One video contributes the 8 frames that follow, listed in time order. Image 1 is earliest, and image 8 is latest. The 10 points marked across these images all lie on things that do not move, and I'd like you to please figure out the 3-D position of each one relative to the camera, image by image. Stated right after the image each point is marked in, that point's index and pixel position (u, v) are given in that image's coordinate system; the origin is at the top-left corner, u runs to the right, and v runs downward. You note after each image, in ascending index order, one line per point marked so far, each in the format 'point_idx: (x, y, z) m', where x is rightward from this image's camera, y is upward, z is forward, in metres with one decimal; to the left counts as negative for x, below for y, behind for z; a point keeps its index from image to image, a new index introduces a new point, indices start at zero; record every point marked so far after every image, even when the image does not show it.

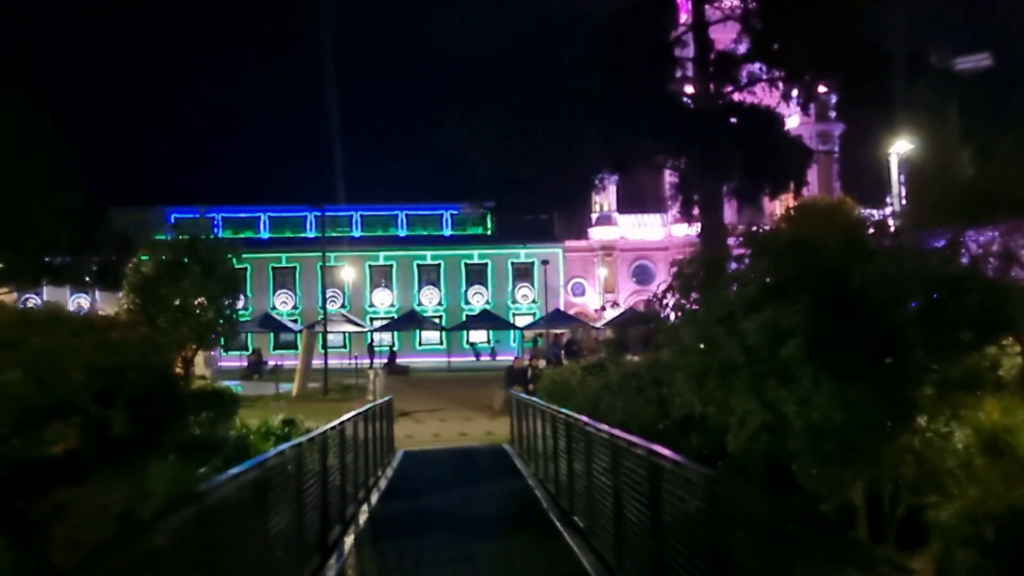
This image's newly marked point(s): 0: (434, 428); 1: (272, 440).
0: (-1.5, -2.7, +18.0) m
1: (-3.1, -2.0, +12.5) m
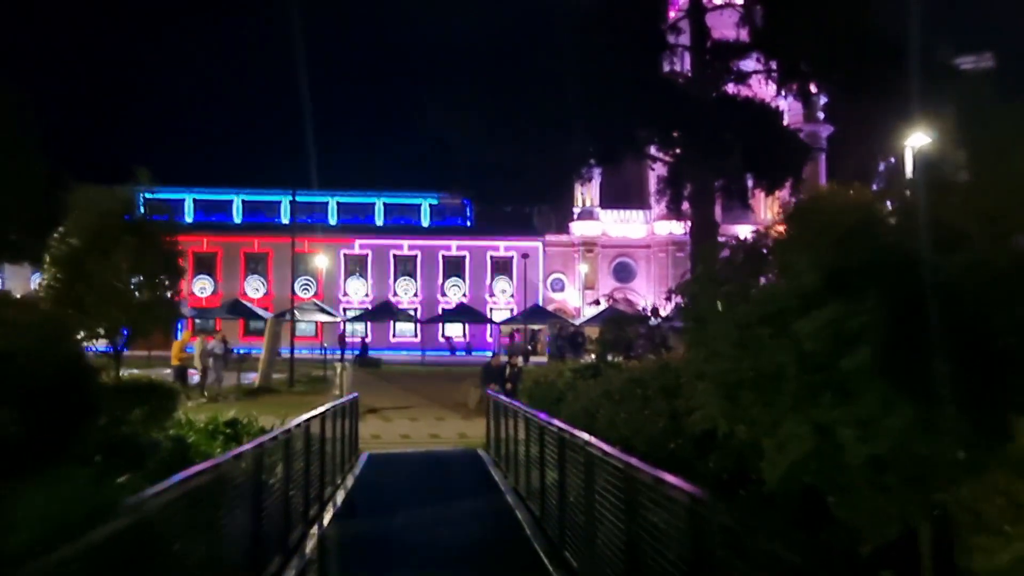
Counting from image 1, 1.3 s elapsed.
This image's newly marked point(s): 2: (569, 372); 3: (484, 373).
0: (-1.9, -2.5, +16.7) m
1: (-3.4, -1.8, +11.1) m
2: (+0.7, -1.1, +11.9) m
3: (-0.6, -1.8, +19.7) m
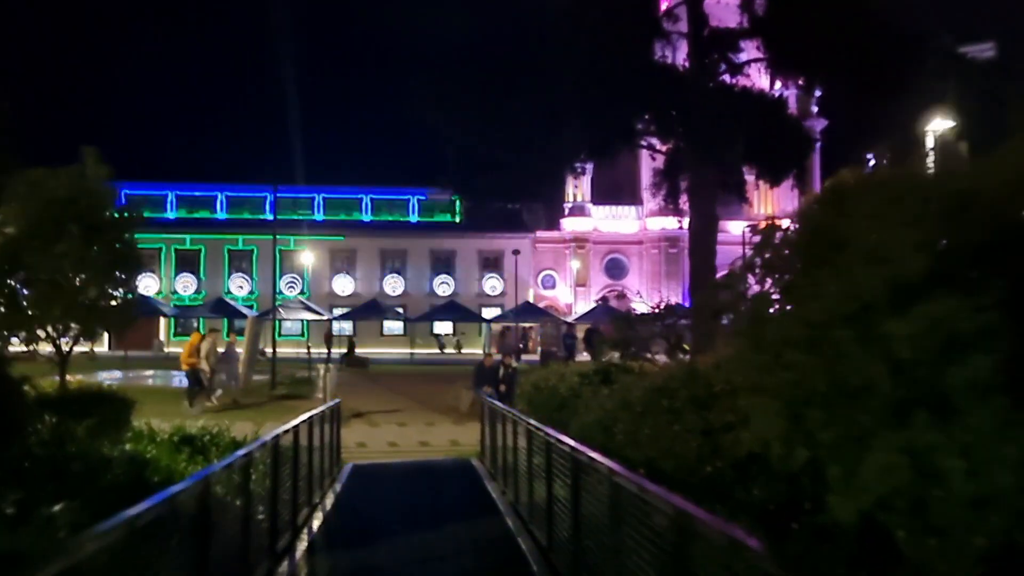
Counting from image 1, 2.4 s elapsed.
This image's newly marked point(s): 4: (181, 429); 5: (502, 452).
0: (-2.0, -2.4, +15.6) m
1: (-3.4, -1.7, +10.0) m
2: (+0.7, -1.0, +10.8) m
3: (-0.7, -1.7, +18.6) m
4: (-3.8, -1.6, +11.0) m
5: (-0.1, -2.0, +11.7) m
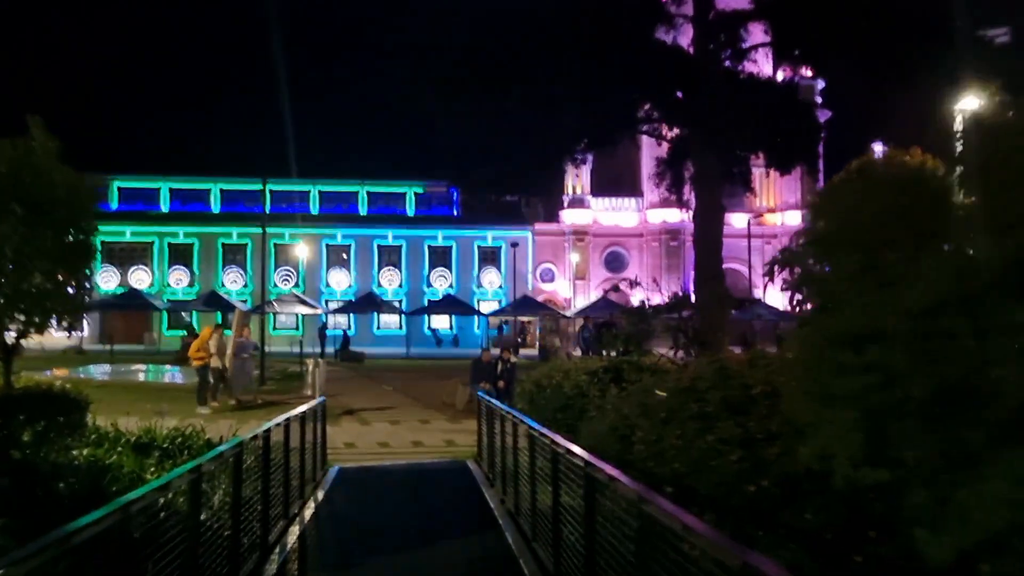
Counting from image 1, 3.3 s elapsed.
0: (-2.0, -2.3, +14.7) m
1: (-3.4, -1.6, +9.1) m
2: (+0.7, -0.9, +9.9) m
3: (-0.7, -1.5, +17.7) m
4: (-3.8, -1.5, +10.1) m
5: (-0.1, -1.9, +10.8) m
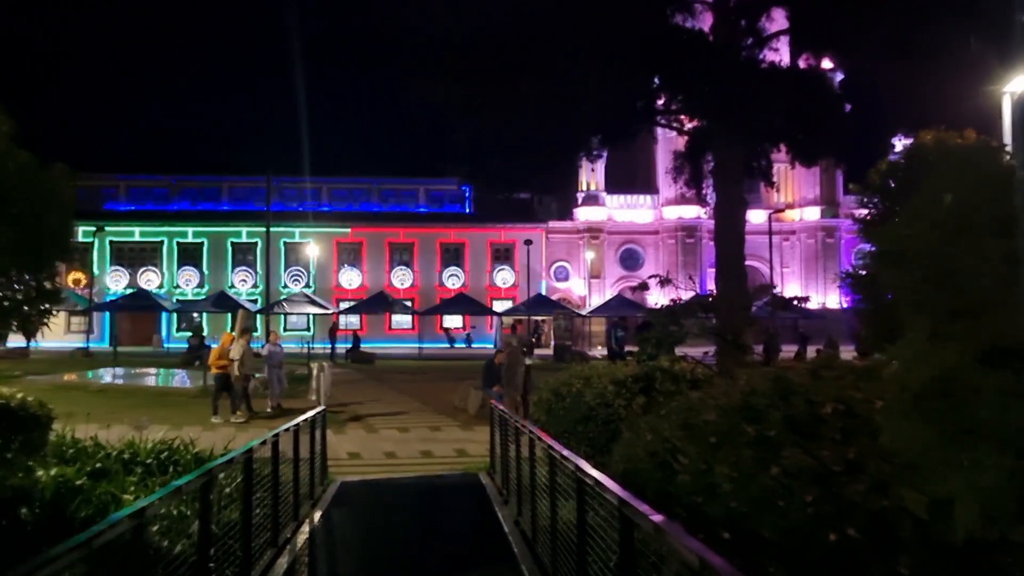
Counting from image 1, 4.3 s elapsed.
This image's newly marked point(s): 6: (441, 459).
0: (-1.8, -2.3, +13.9) m
1: (-3.3, -1.6, +8.2) m
2: (+0.9, -0.9, +9.0) m
3: (-0.5, -1.5, +16.9) m
4: (-3.7, -1.5, +9.3) m
5: (0.0, -1.9, +9.9) m
6: (-0.9, -2.3, +12.7) m
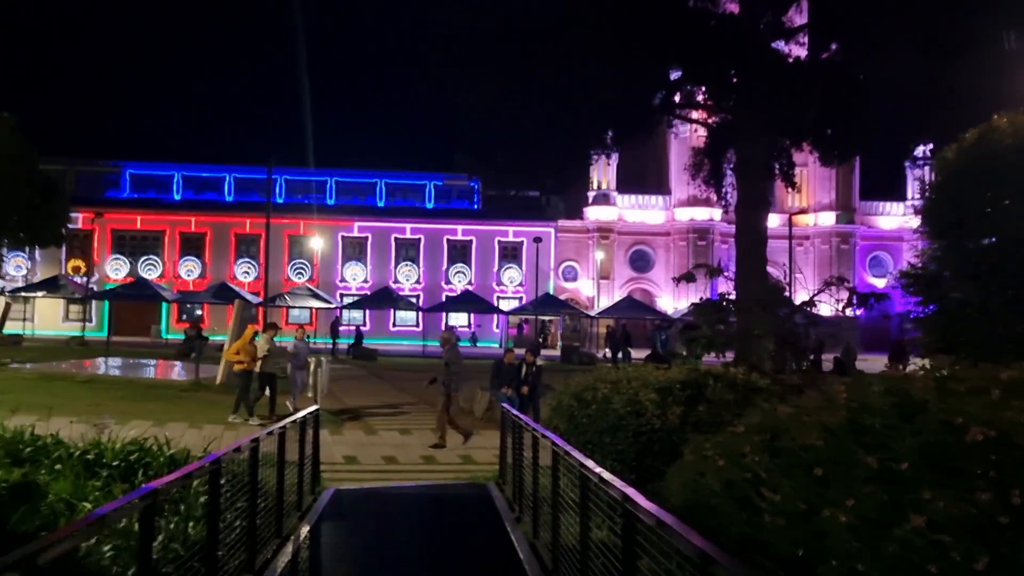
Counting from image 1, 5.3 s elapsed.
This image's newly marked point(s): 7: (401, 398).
0: (-1.6, -2.1, +12.8) m
1: (-3.2, -1.5, +7.2) m
2: (+1.0, -0.8, +8.0) m
3: (-0.3, -1.4, +15.8) m
4: (-3.5, -1.3, +8.2) m
5: (+0.2, -1.8, +8.9) m
6: (-0.8, -2.2, +11.7) m
7: (-2.2, -2.2, +19.2) m
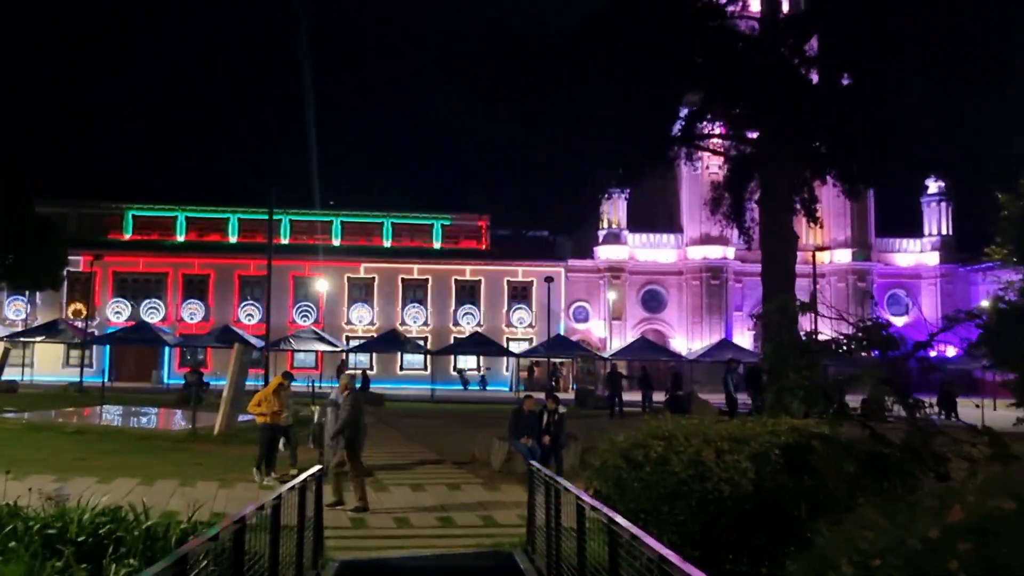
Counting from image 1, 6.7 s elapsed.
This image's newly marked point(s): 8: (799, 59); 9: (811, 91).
0: (-1.3, -2.7, +11.6) m
1: (-2.9, -1.7, +6.0) m
2: (+1.3, -1.1, +6.8) m
3: (0.0, -2.0, +14.6) m
4: (-3.3, -1.7, +7.0) m
5: (+0.4, -2.1, +7.7) m
6: (-0.5, -2.6, +10.4) m
7: (-1.9, -3.0, +18.0) m
8: (+5.2, +4.2, +17.6) m
9: (+5.5, +3.6, +17.5) m
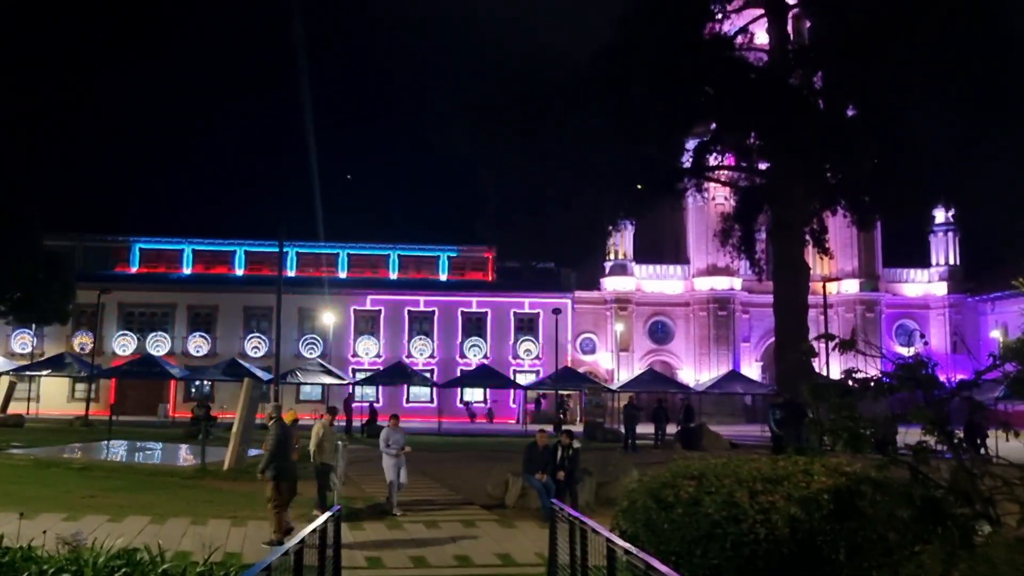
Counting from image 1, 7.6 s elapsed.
0: (-1.1, -3.1, +11.4) m
1: (-2.7, -2.0, +5.9) m
2: (+1.4, -1.3, +6.6) m
3: (+0.2, -2.5, +14.4) m
4: (-3.1, -1.9, +6.9) m
5: (+0.6, -2.4, +7.5) m
6: (-0.3, -3.0, +10.2) m
7: (-1.6, -3.6, +17.7) m
8: (+5.5, +3.6, +17.6) m
9: (+5.7, +3.0, +17.5) m
